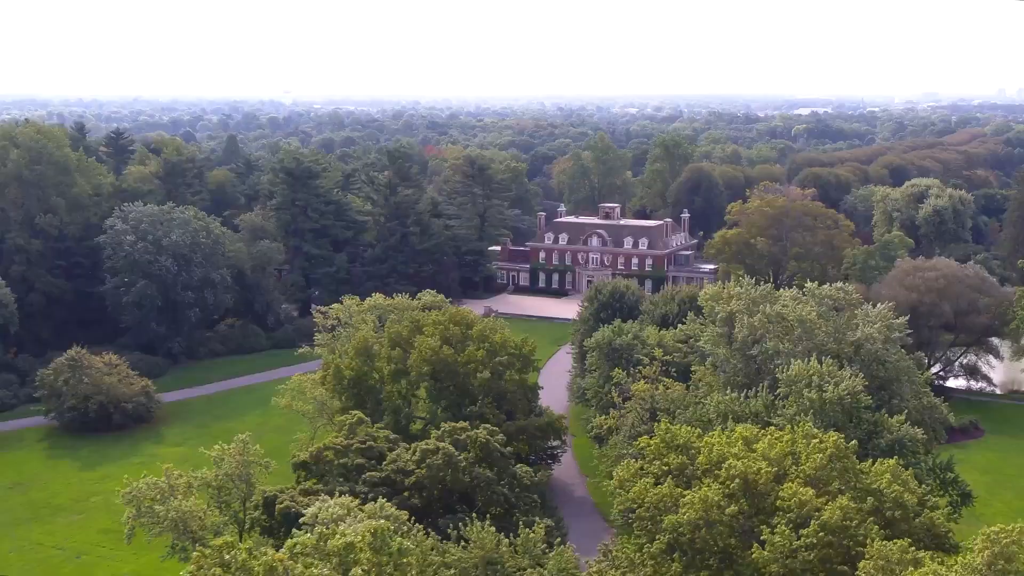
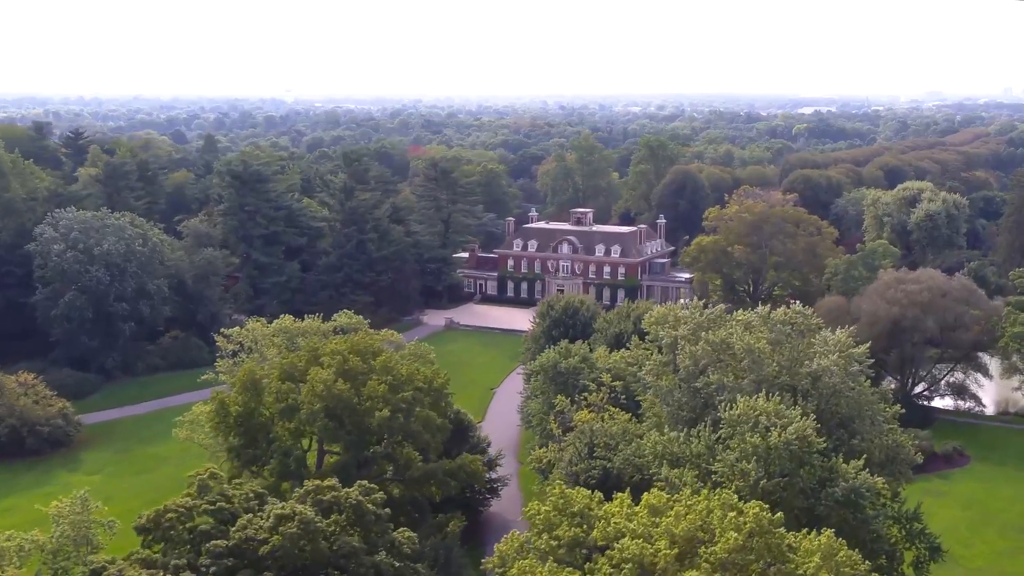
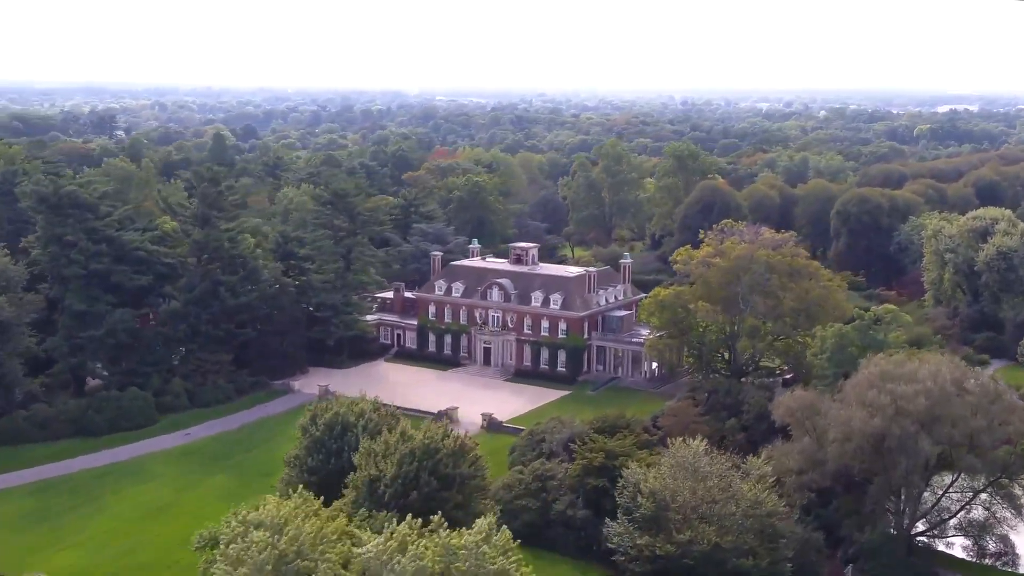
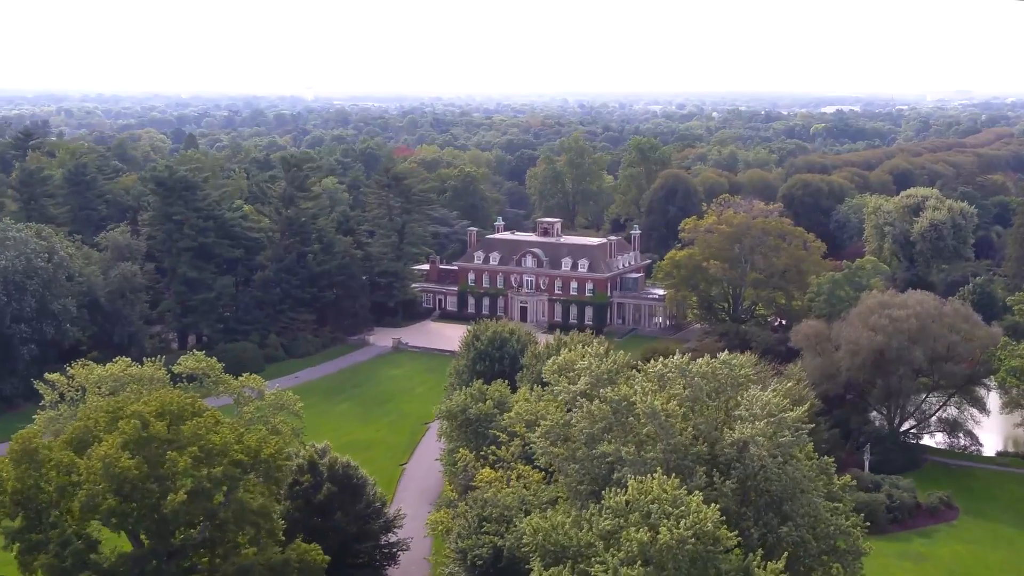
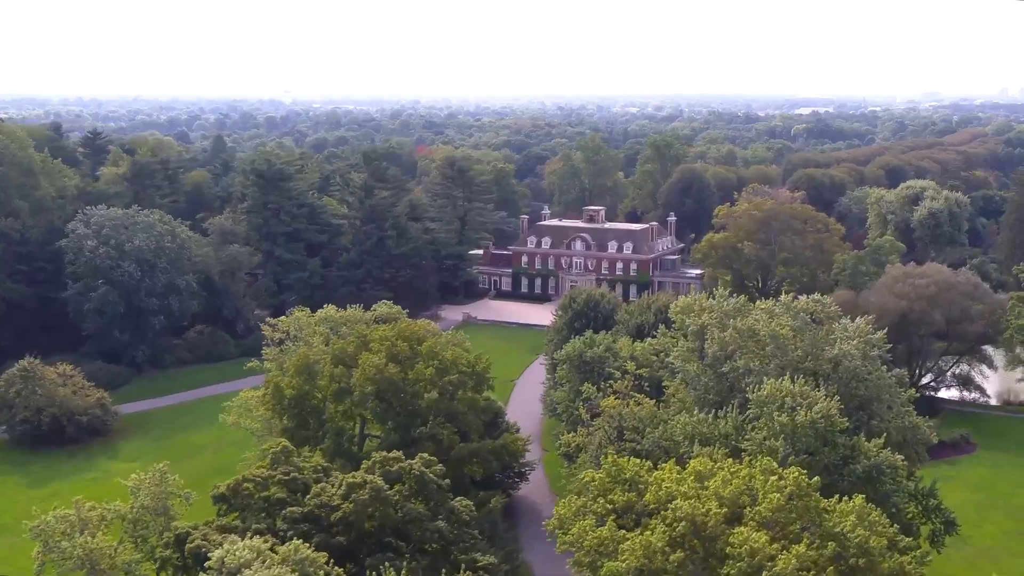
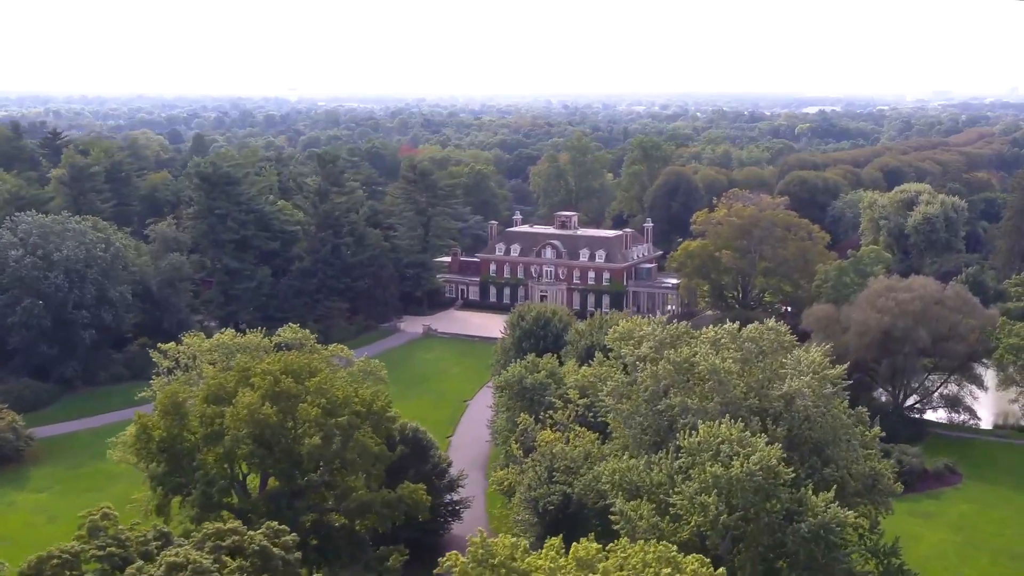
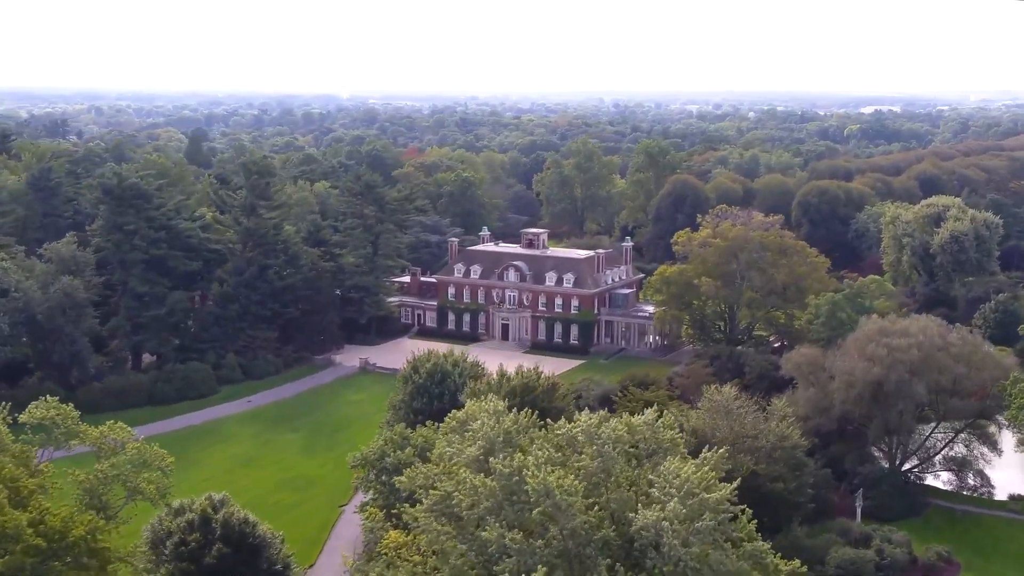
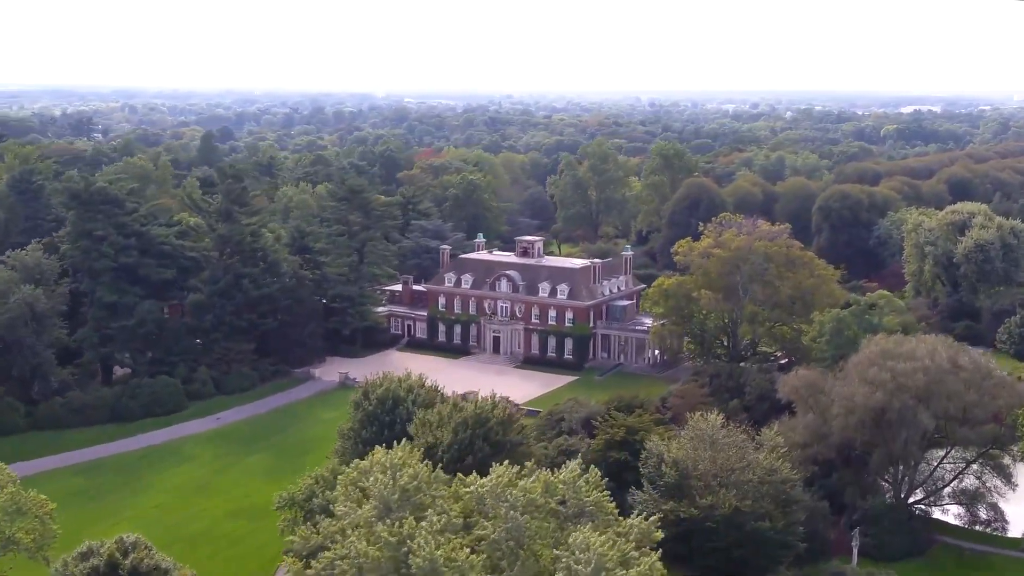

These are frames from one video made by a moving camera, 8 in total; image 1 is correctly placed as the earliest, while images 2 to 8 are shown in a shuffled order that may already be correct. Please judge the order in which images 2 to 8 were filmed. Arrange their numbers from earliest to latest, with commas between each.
5, 2, 6, 4, 7, 8, 3
